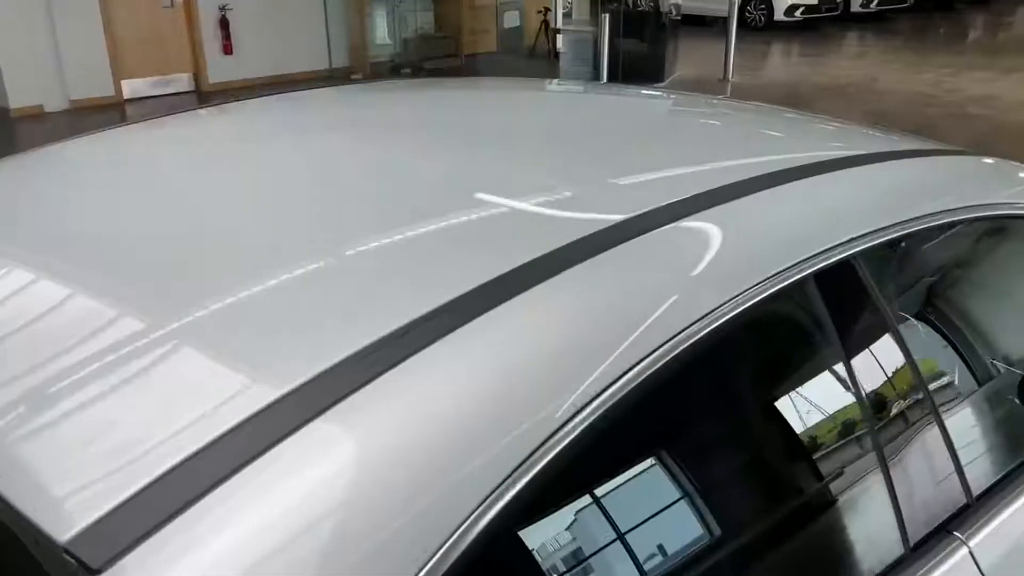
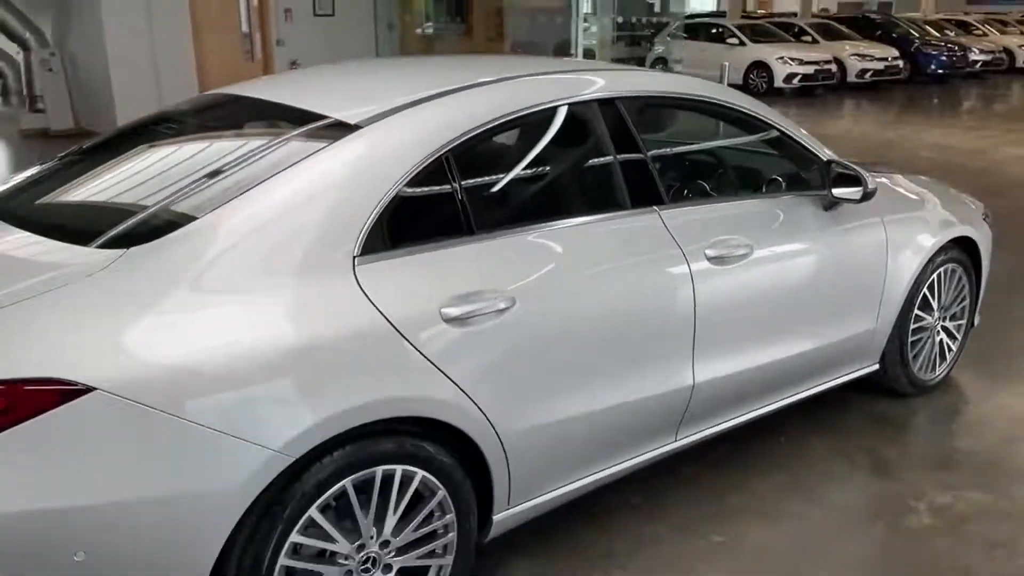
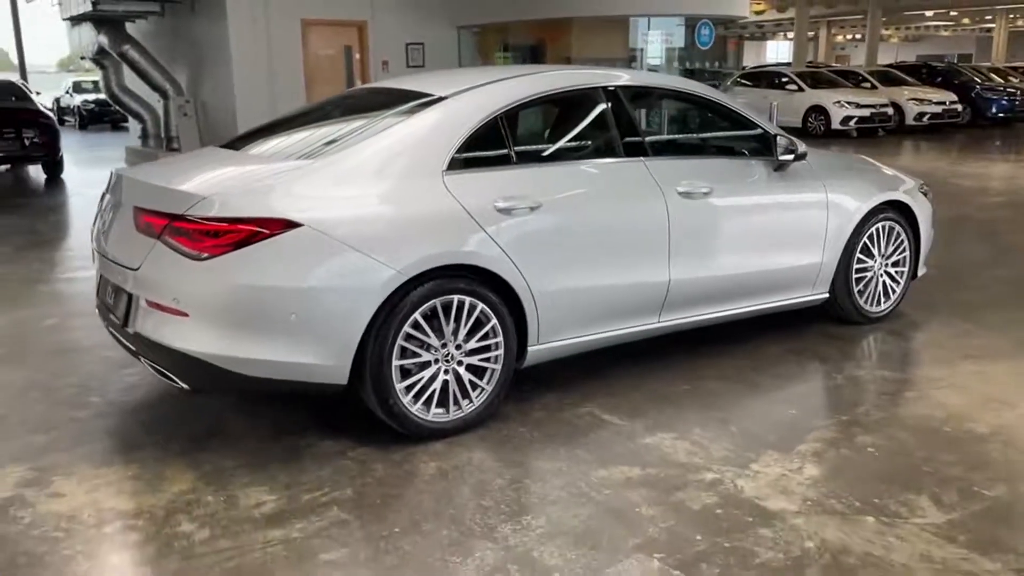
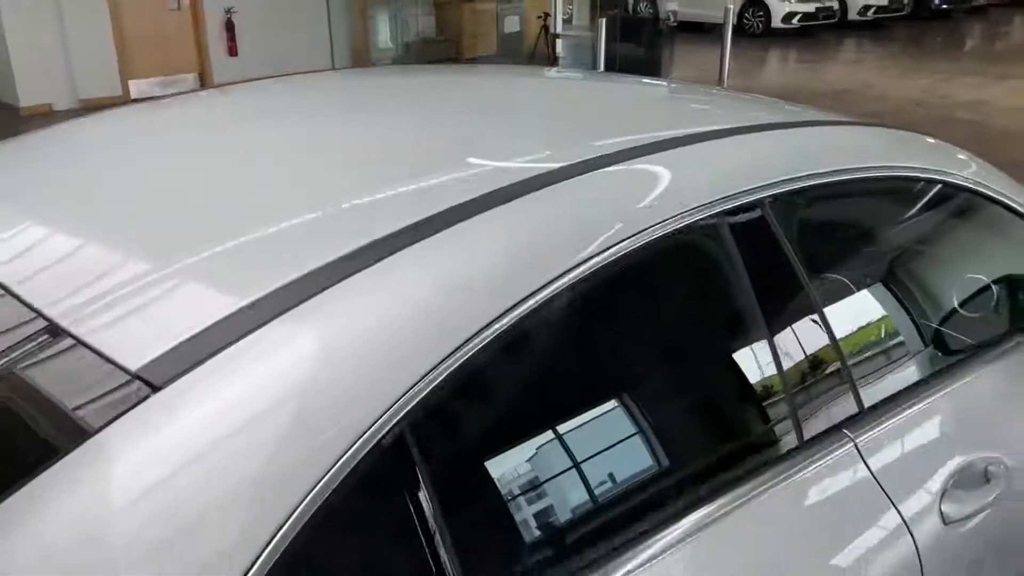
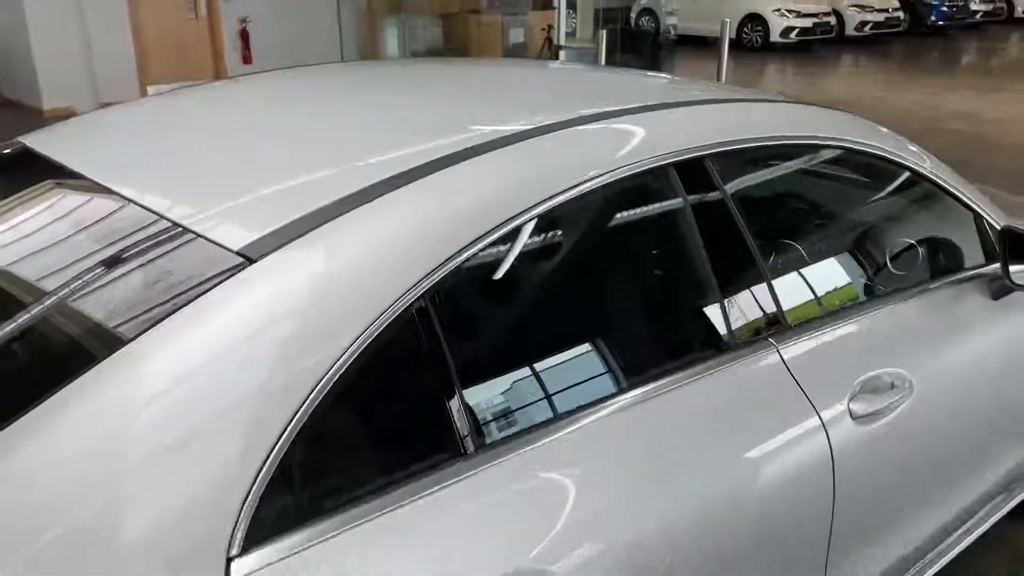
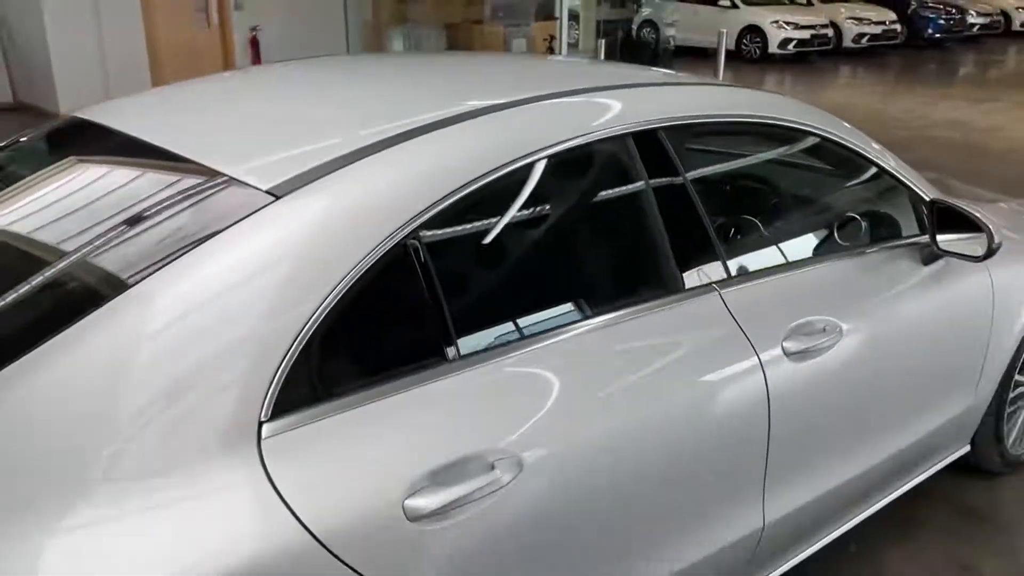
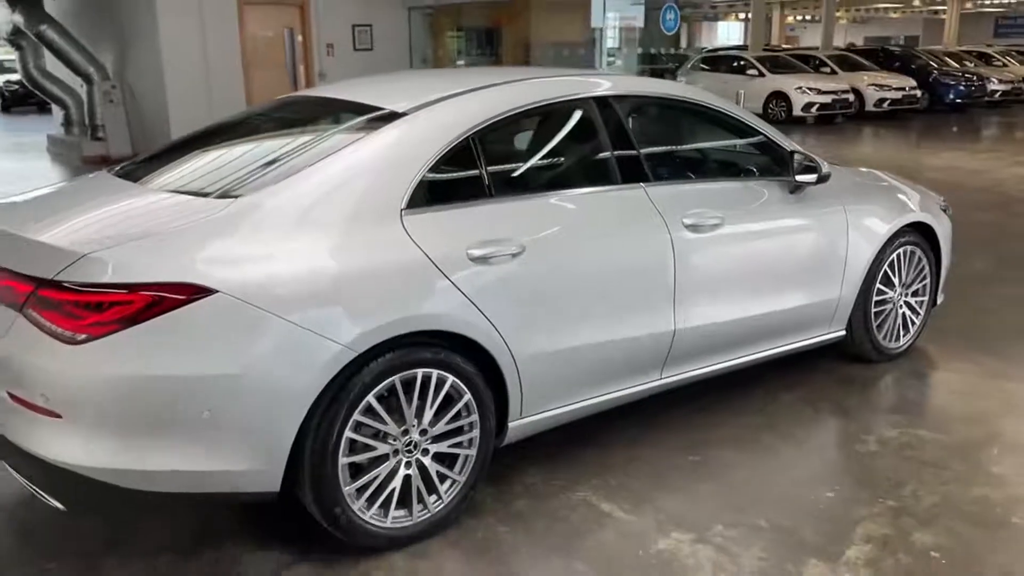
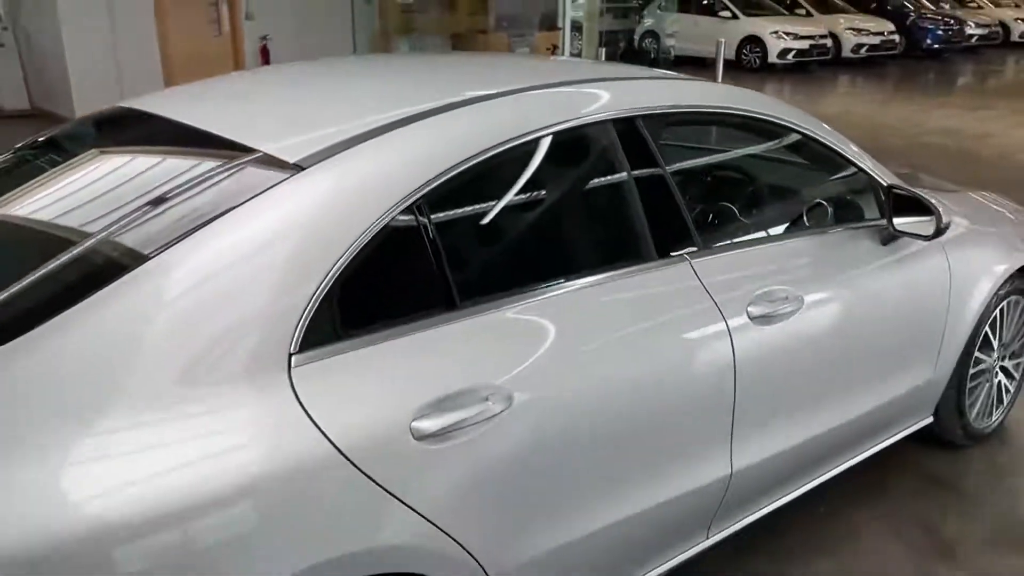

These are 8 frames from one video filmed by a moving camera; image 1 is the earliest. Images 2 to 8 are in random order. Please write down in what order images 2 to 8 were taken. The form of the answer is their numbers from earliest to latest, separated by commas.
4, 5, 6, 8, 2, 7, 3
